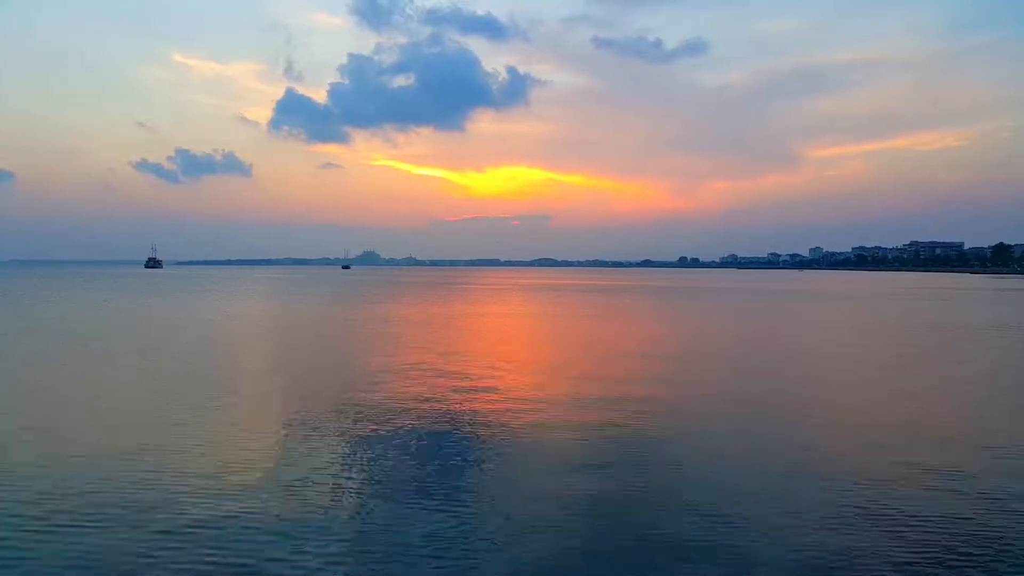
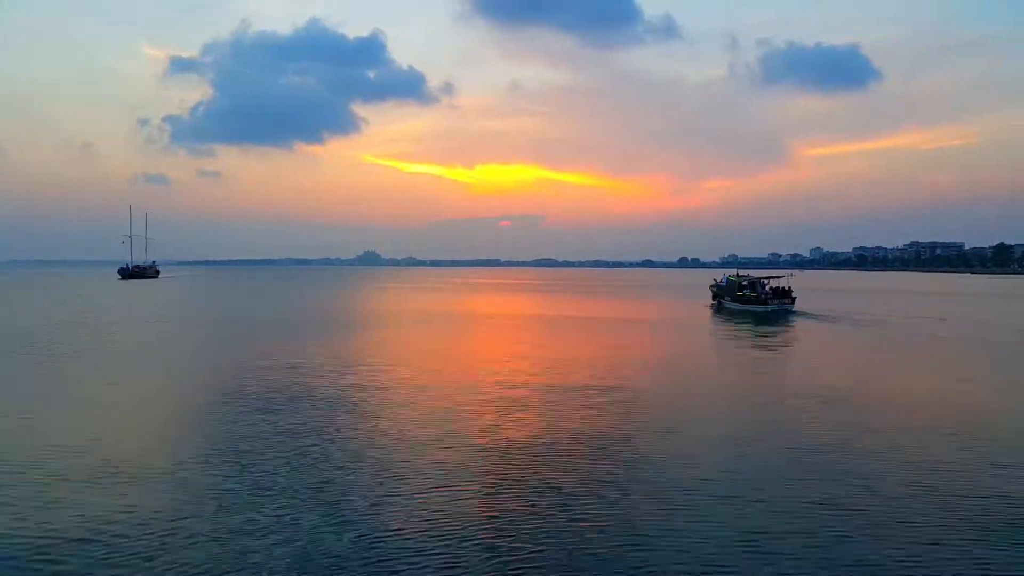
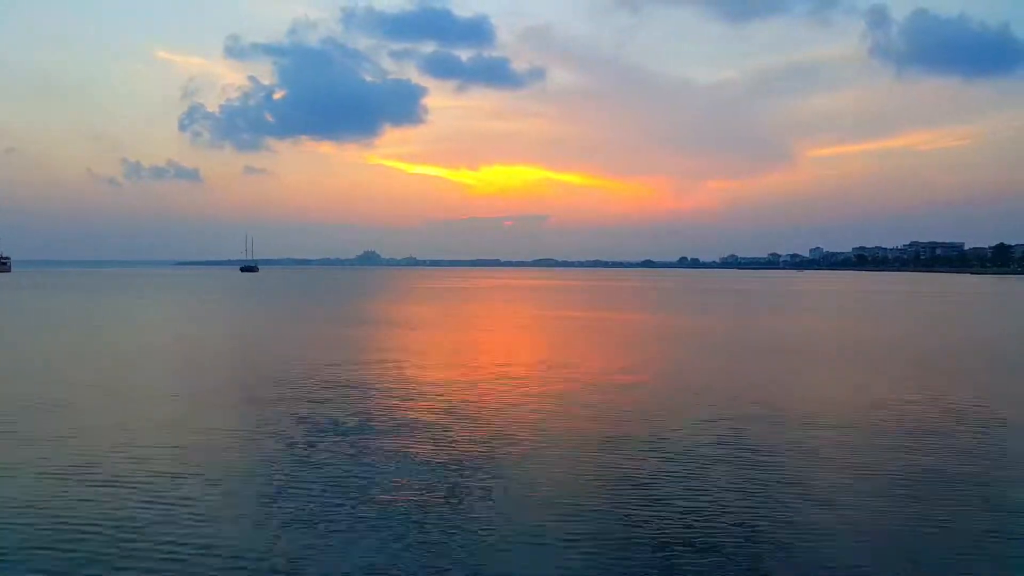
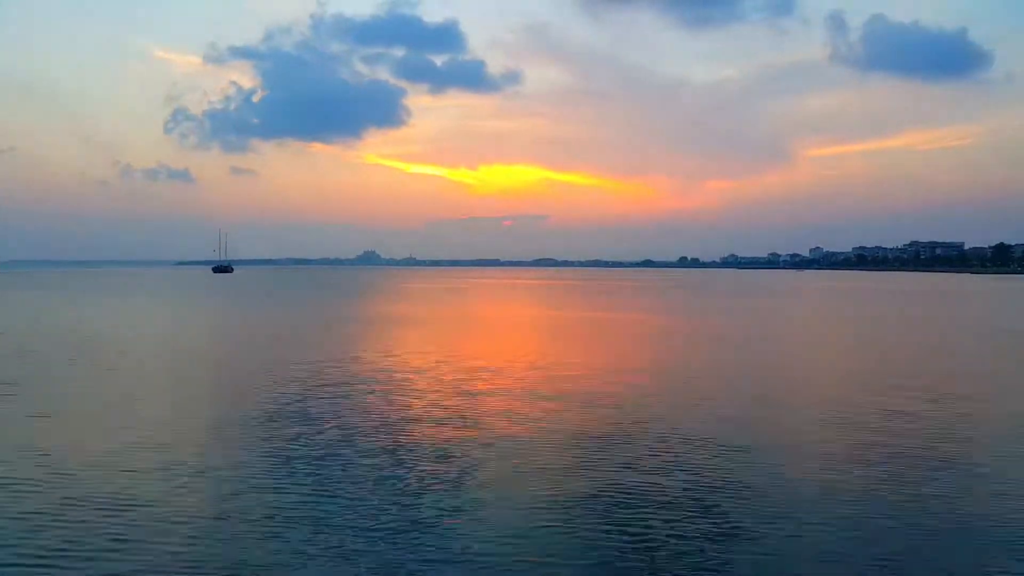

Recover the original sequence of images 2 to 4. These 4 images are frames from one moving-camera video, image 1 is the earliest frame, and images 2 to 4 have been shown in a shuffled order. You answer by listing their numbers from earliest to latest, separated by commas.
3, 4, 2
